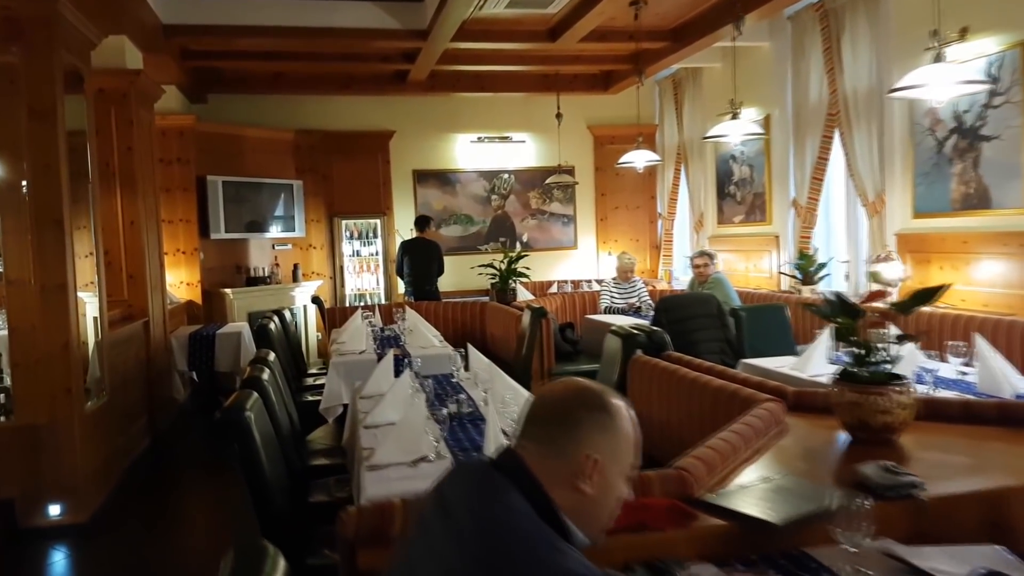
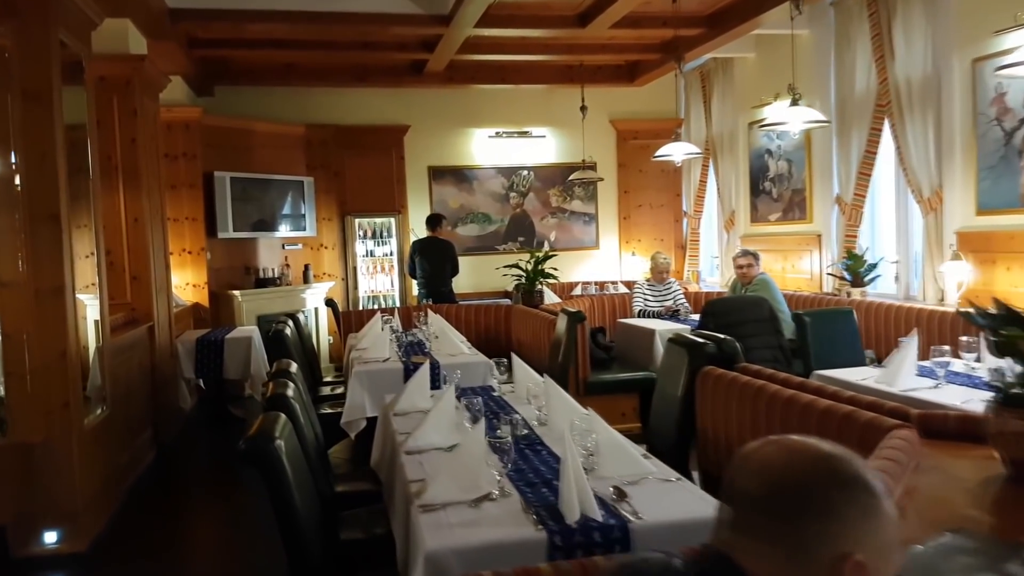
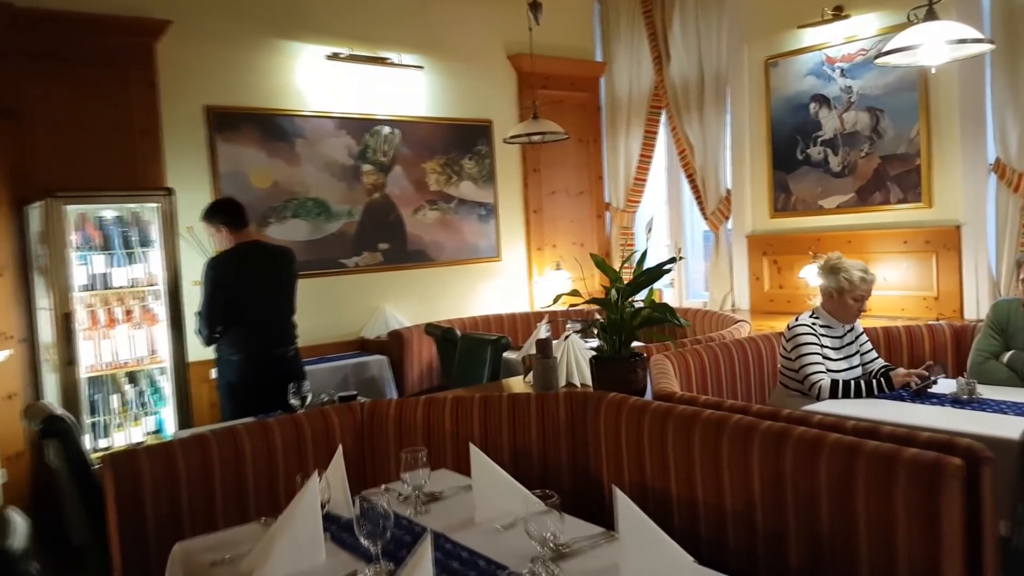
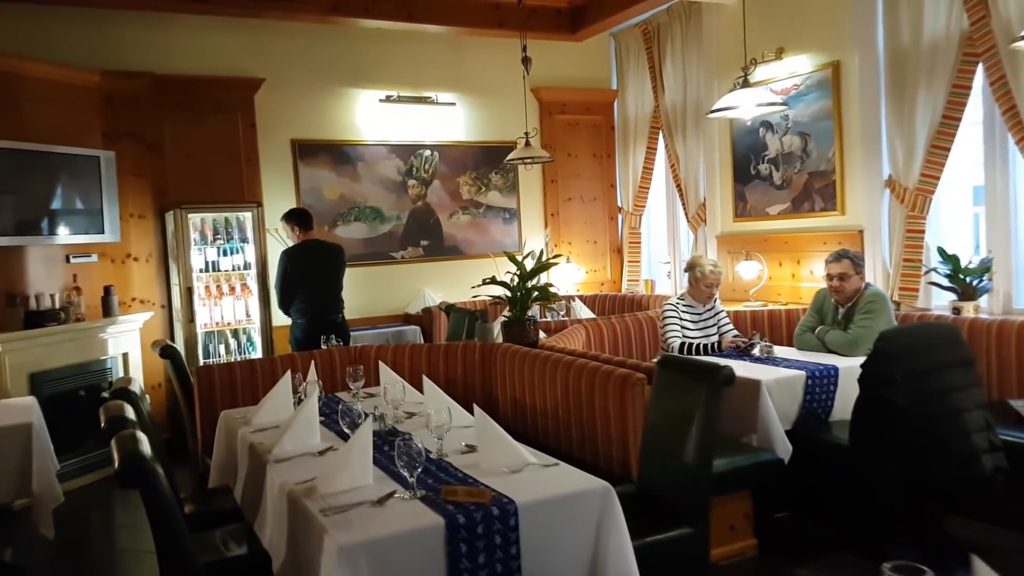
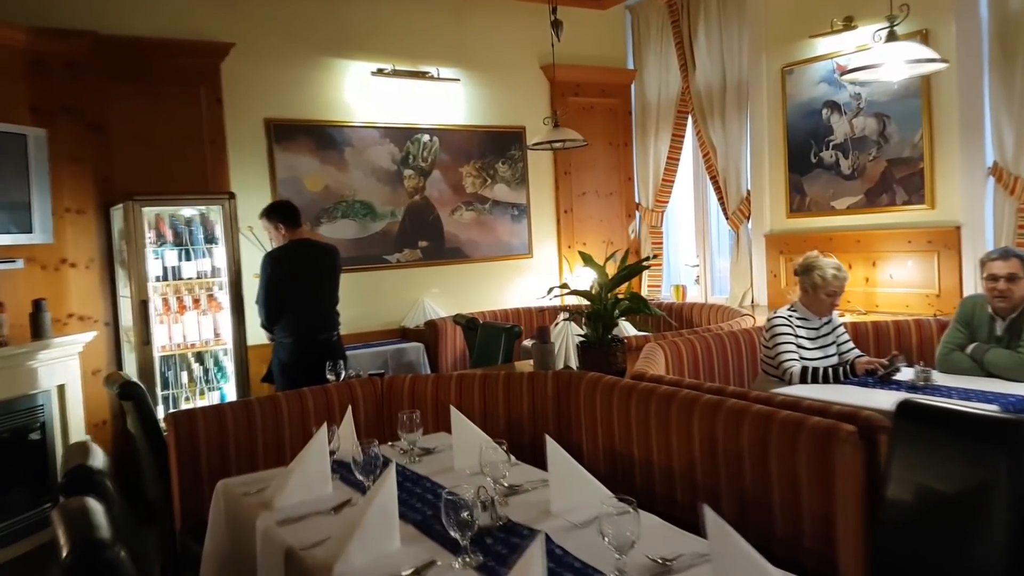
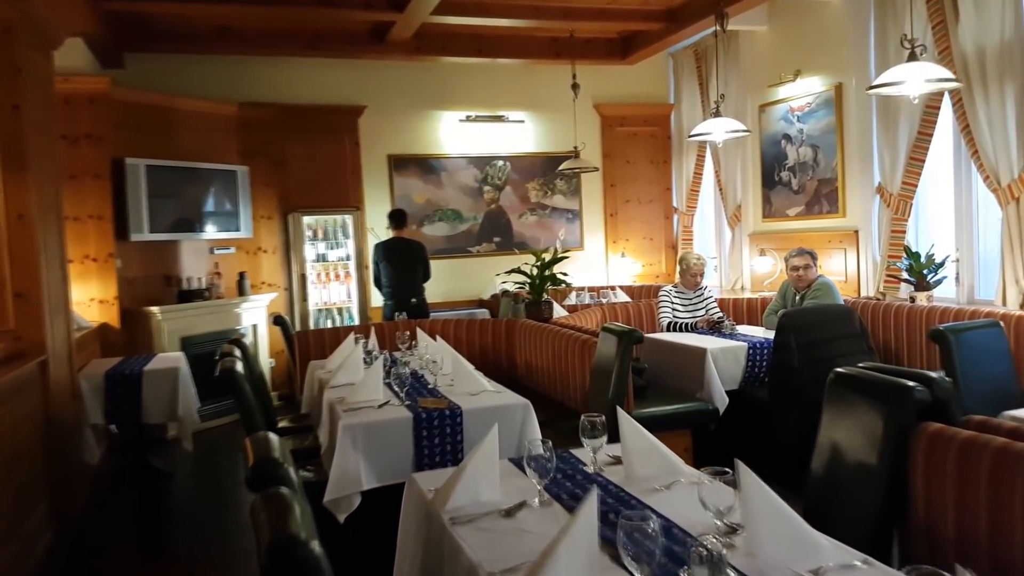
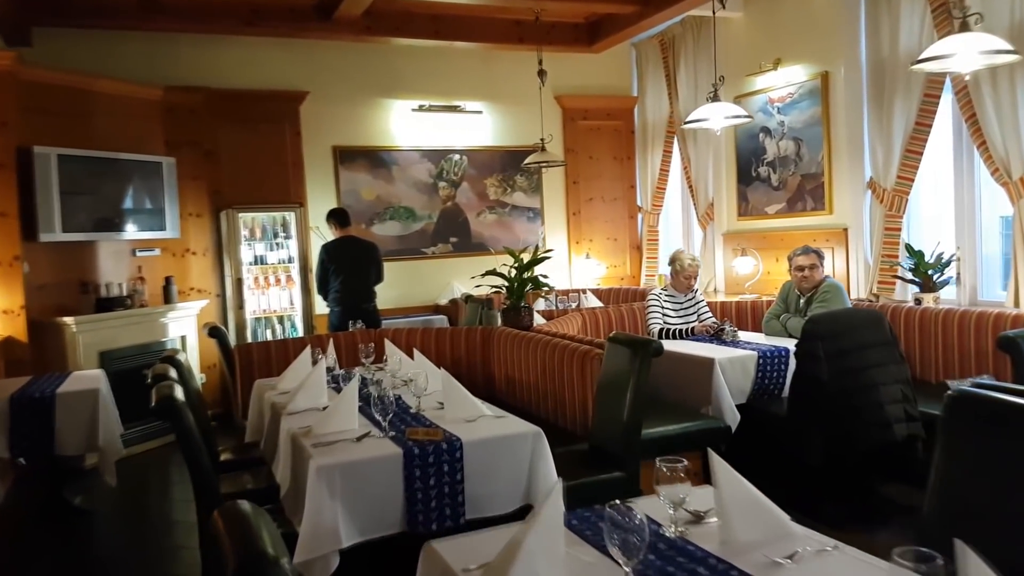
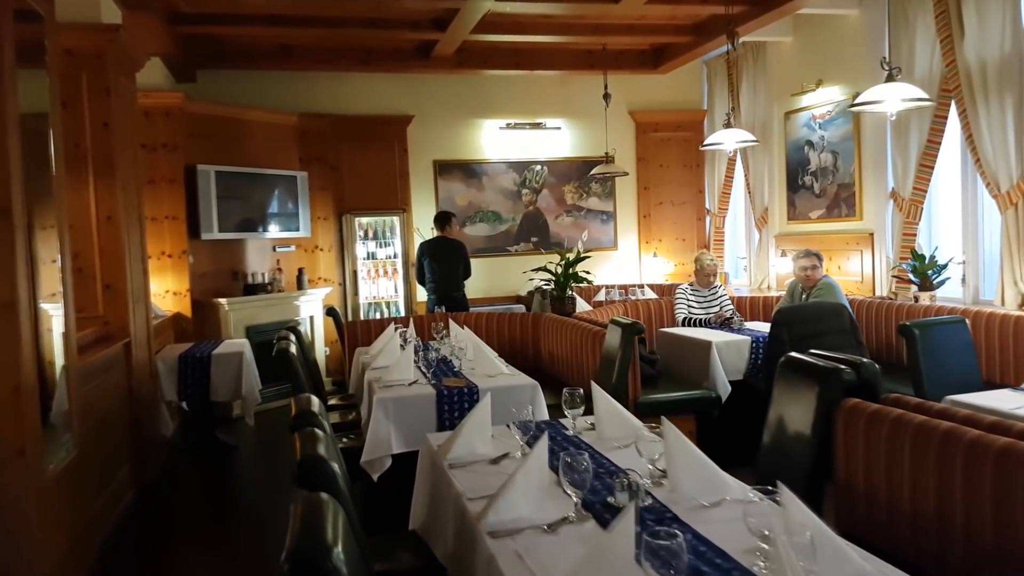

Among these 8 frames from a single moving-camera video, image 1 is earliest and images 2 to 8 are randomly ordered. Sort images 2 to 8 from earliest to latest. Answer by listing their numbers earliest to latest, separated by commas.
2, 8, 6, 7, 4, 5, 3
